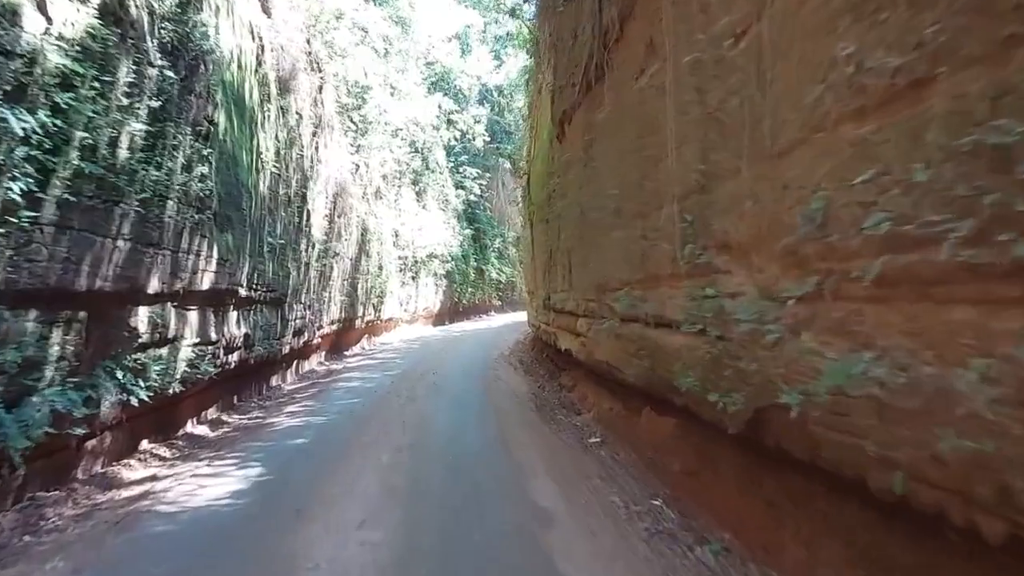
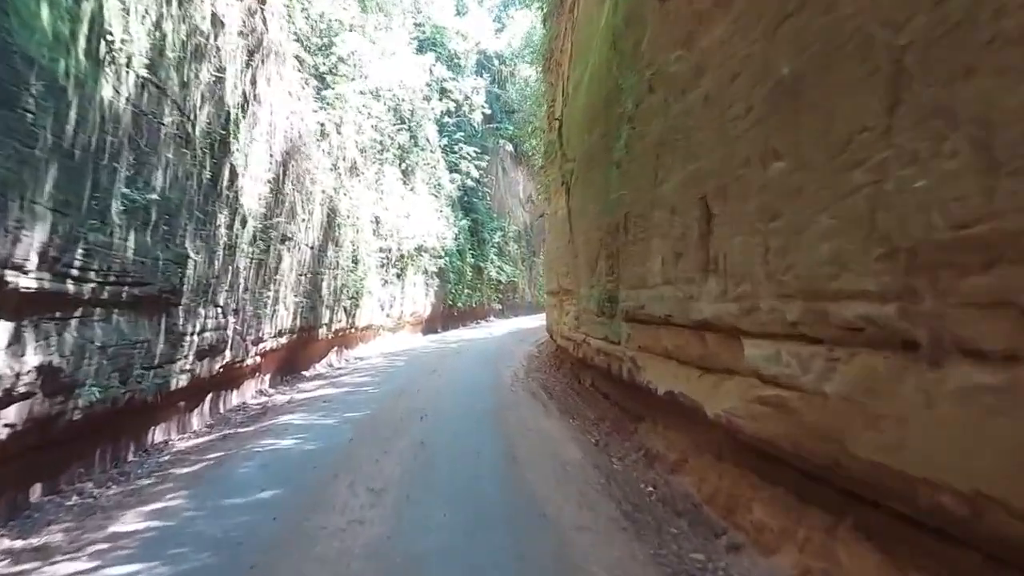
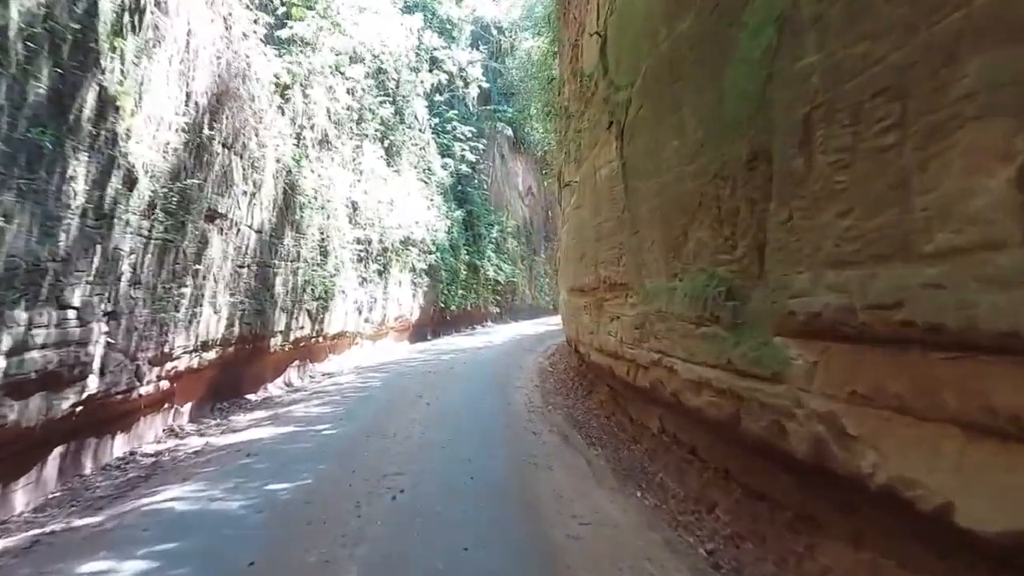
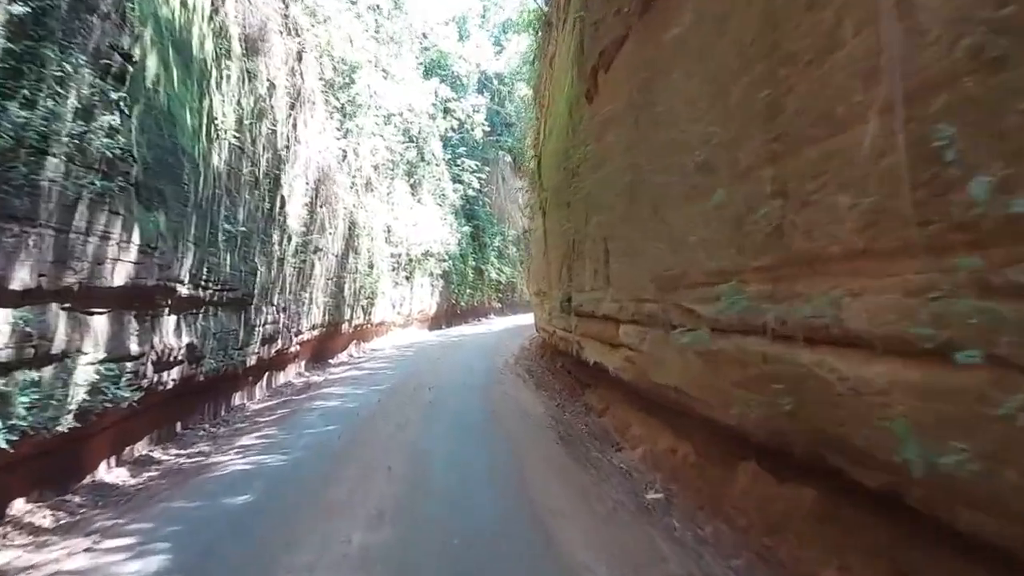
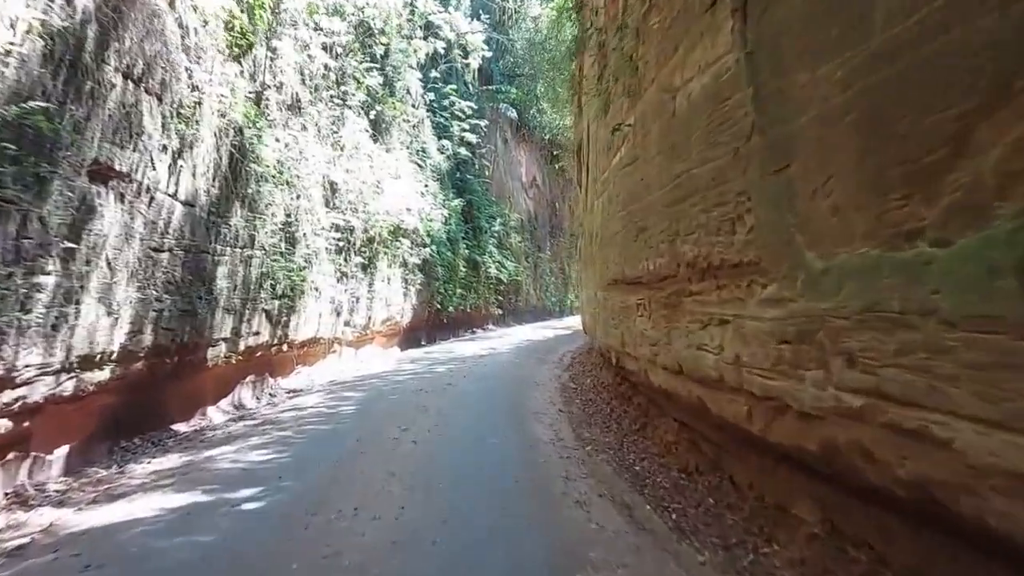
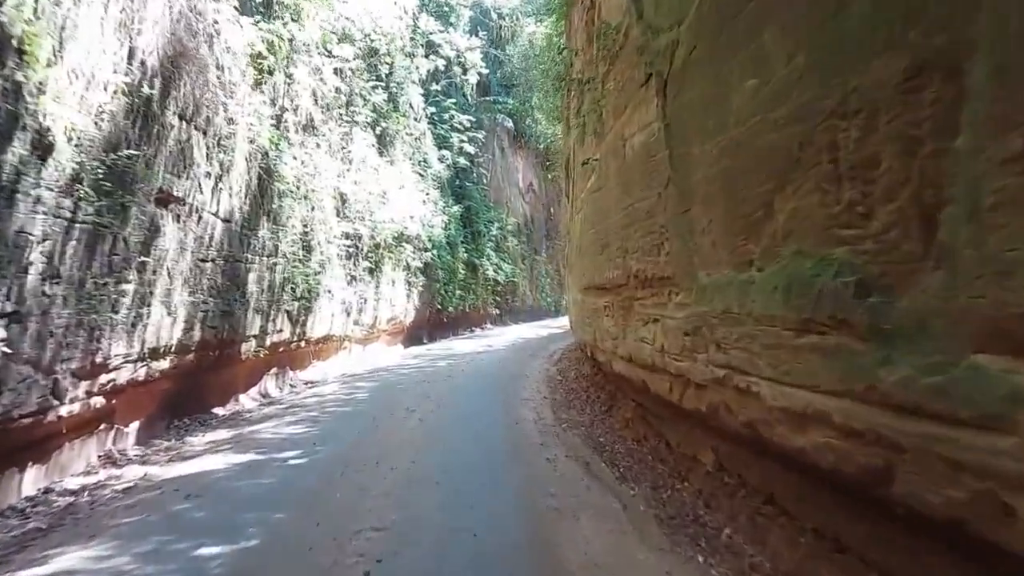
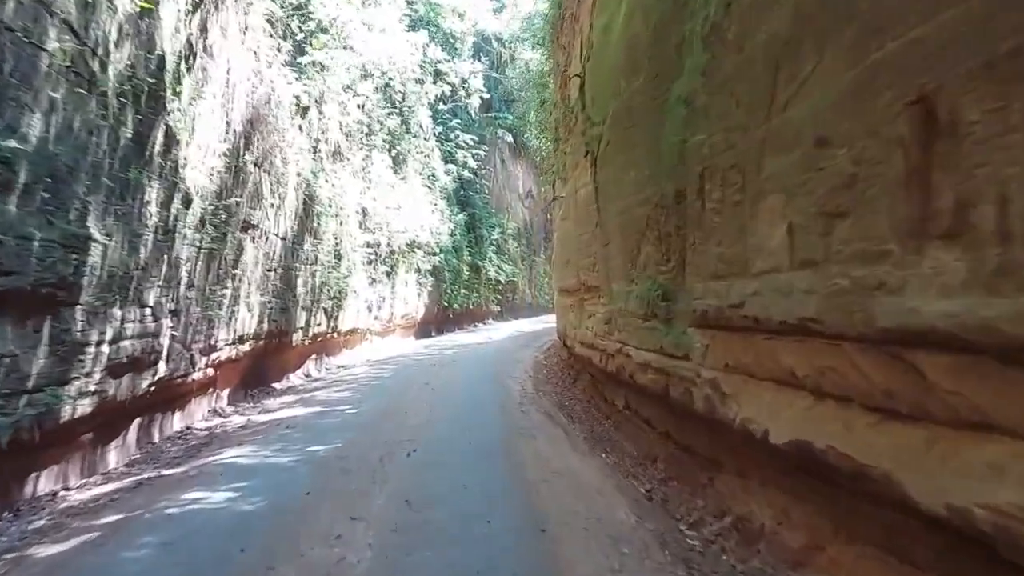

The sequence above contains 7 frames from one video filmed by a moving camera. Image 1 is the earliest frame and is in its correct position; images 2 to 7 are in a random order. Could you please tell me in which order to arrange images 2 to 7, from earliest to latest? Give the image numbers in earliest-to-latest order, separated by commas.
4, 2, 7, 3, 6, 5
